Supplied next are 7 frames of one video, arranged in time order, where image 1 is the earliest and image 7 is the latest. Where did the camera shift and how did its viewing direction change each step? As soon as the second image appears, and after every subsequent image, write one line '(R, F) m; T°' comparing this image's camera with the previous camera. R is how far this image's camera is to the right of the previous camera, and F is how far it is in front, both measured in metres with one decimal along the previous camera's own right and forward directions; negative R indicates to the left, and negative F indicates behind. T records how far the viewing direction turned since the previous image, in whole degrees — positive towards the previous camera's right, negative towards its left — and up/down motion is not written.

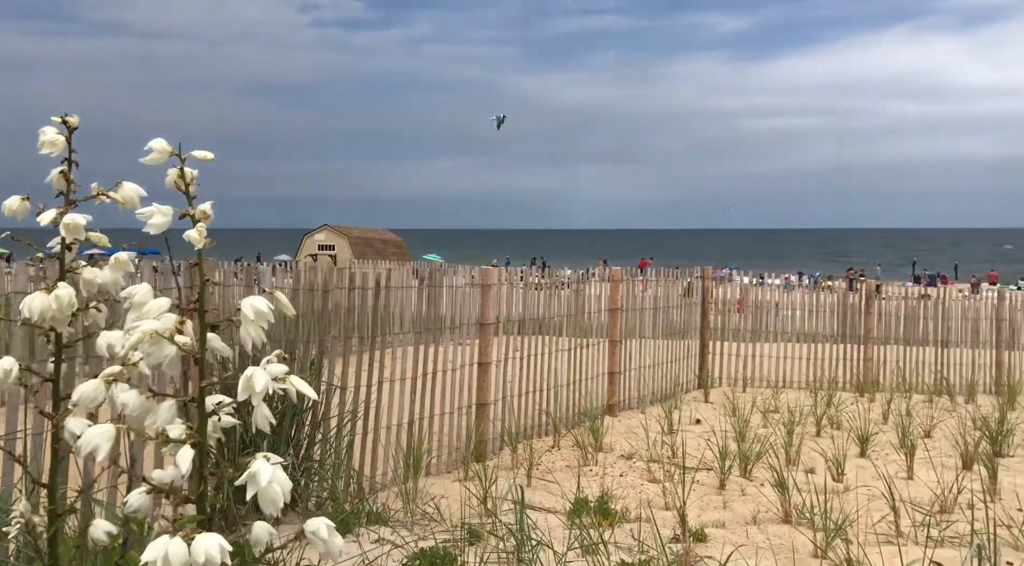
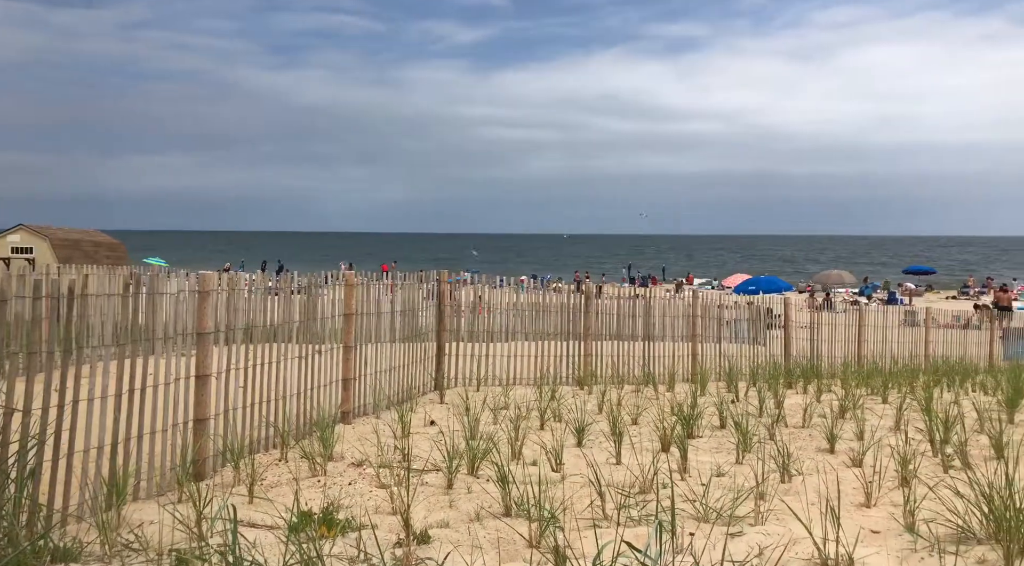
(+0.2, -0.2) m; +13°
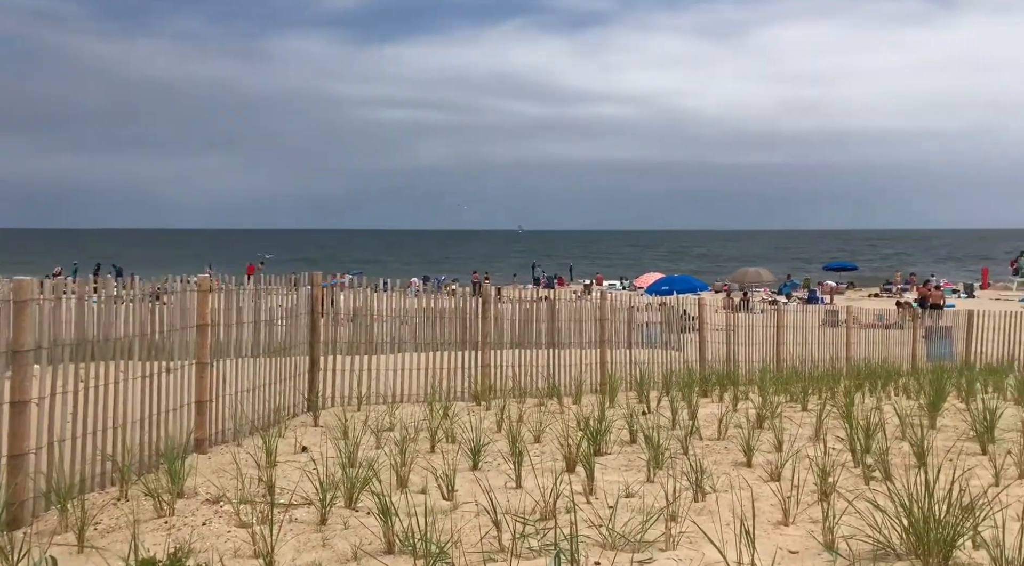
(+0.3, +0.7) m; +4°
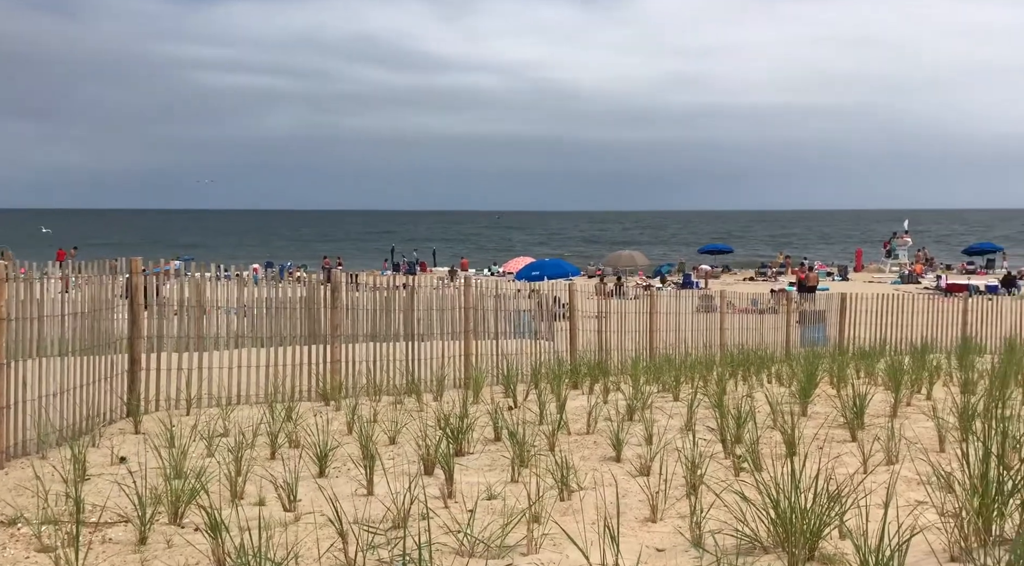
(+0.3, +0.4) m; +5°
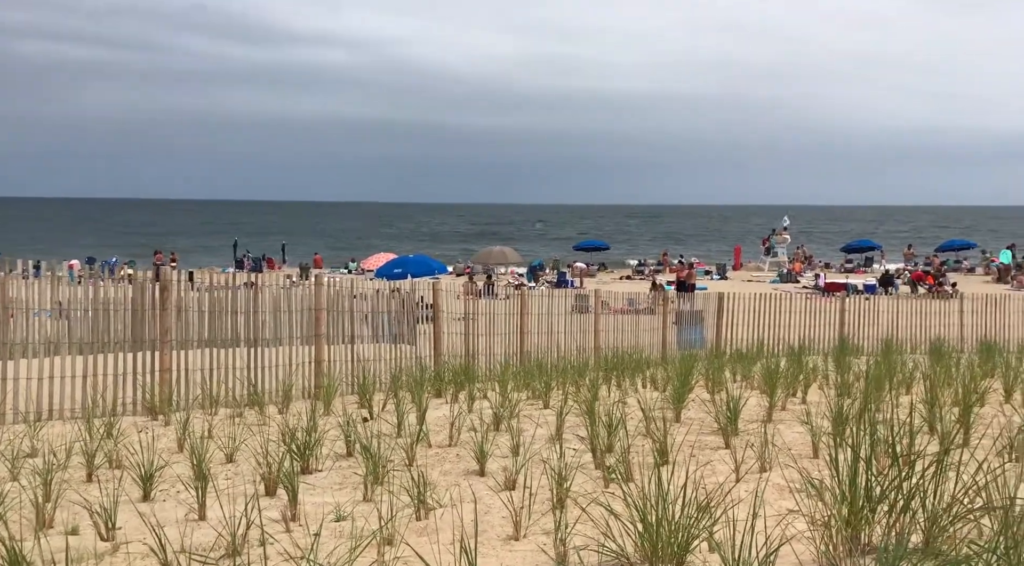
(+0.3, +0.5) m; +5°
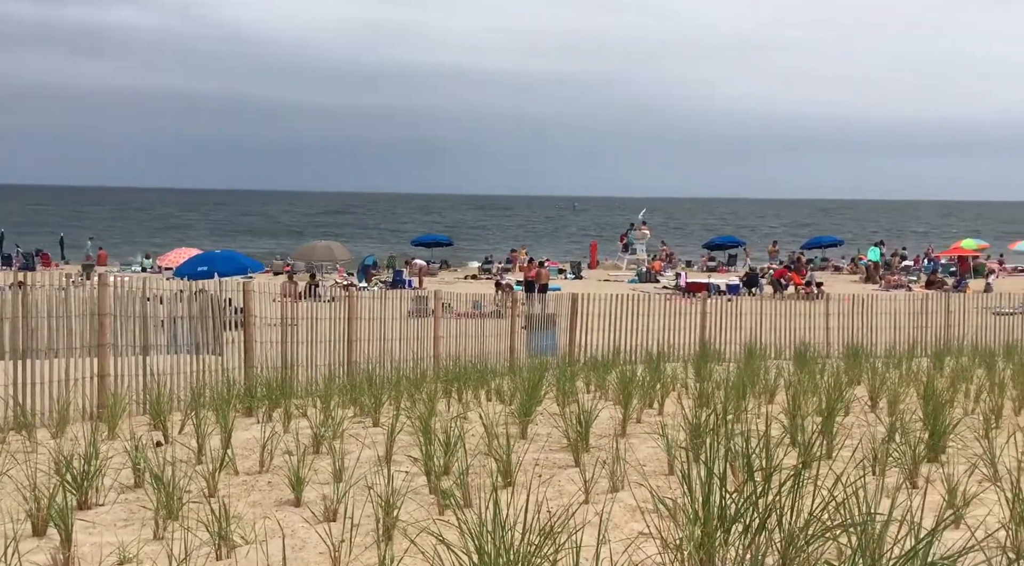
(+0.3, +0.8) m; +6°
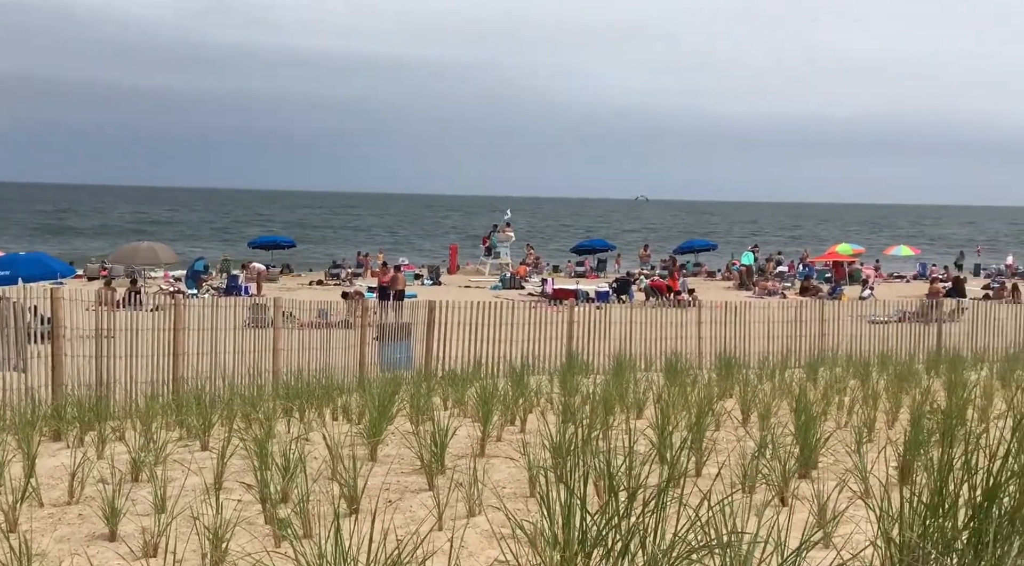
(+0.3, +0.5) m; +5°
